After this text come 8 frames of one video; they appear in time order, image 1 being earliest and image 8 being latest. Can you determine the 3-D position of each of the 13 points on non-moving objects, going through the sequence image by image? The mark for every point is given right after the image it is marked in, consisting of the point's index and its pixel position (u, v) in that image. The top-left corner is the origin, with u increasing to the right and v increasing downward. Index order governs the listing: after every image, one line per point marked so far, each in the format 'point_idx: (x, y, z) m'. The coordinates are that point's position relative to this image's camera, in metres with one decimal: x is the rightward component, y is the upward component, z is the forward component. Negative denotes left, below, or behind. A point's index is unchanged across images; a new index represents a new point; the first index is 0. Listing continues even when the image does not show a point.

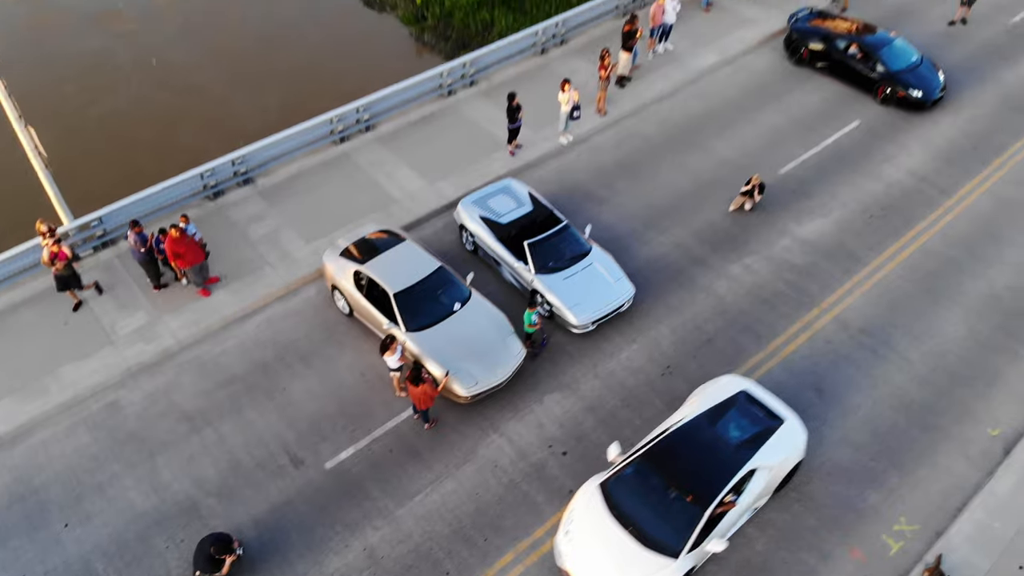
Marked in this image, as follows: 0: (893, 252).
0: (+6.0, +0.6, +13.3) m
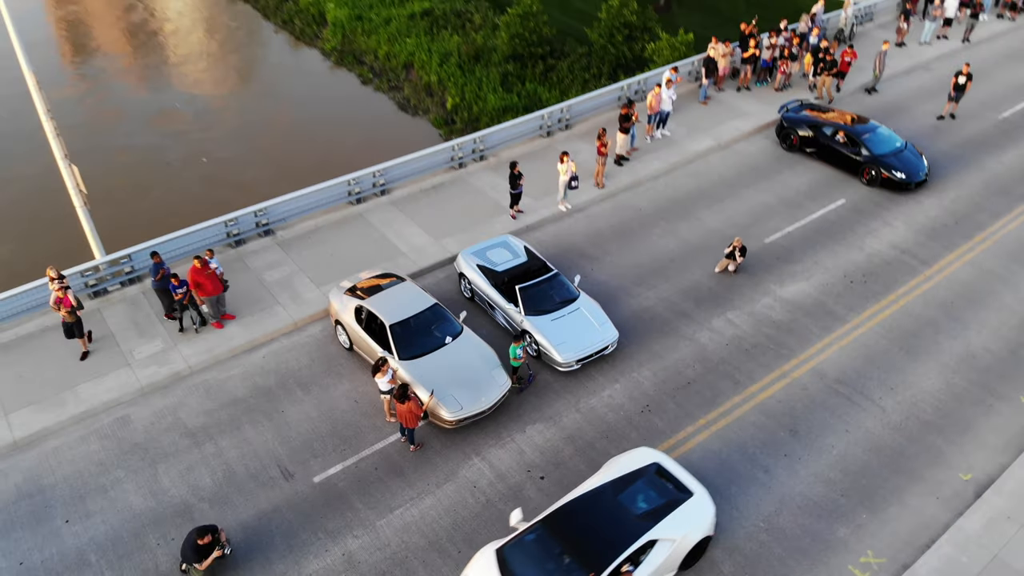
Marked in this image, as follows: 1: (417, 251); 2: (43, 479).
0: (+6.0, -0.4, +13.9) m
1: (-1.7, +0.6, +14.8) m
2: (-6.1, -2.5, +11.0) m
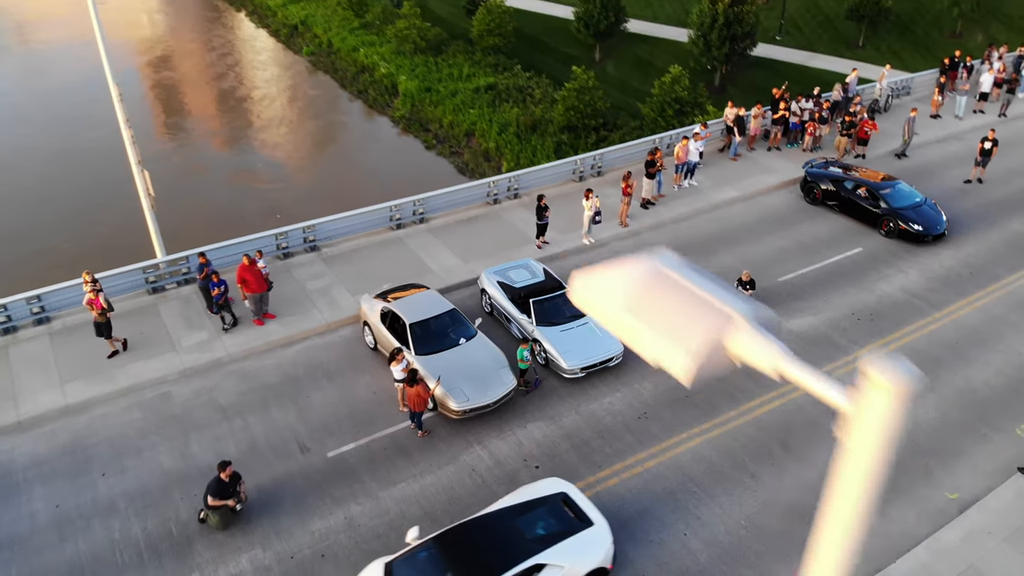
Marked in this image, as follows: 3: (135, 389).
0: (+6.2, -1.0, +14.4) m
1: (-1.2, +0.3, +16.0) m
2: (-6.1, -2.2, +12.2) m
3: (-5.9, -1.5, +13.1) m
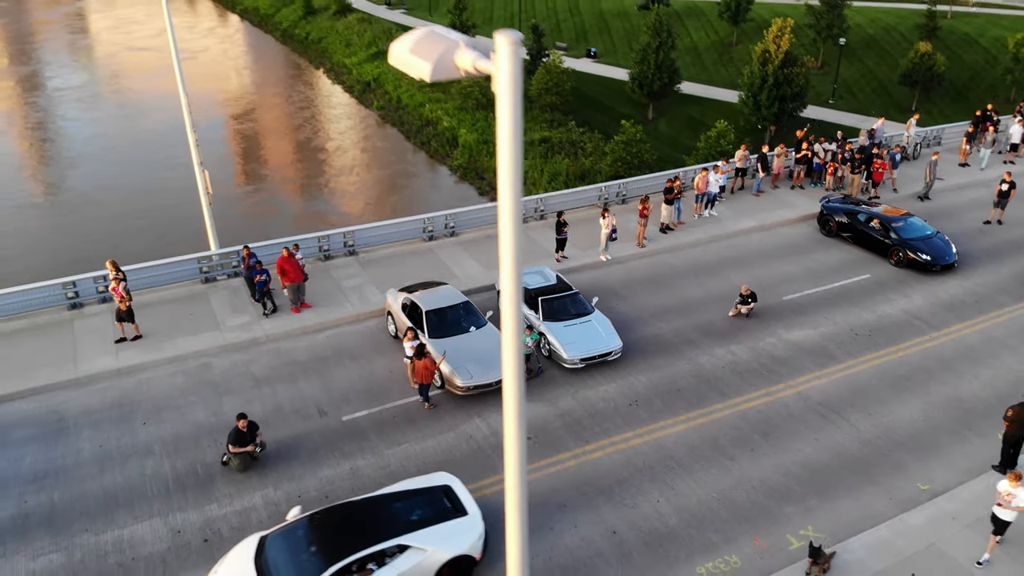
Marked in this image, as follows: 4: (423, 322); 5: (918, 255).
0: (+6.4, -1.2, +15.0) m
1: (-0.9, +0.2, +17.3) m
2: (-6.1, -1.7, +13.7) m
3: (-5.8, -1.2, +14.7) m
4: (-1.5, -0.6, +14.3) m
5: (+8.7, +0.7, +18.1) m
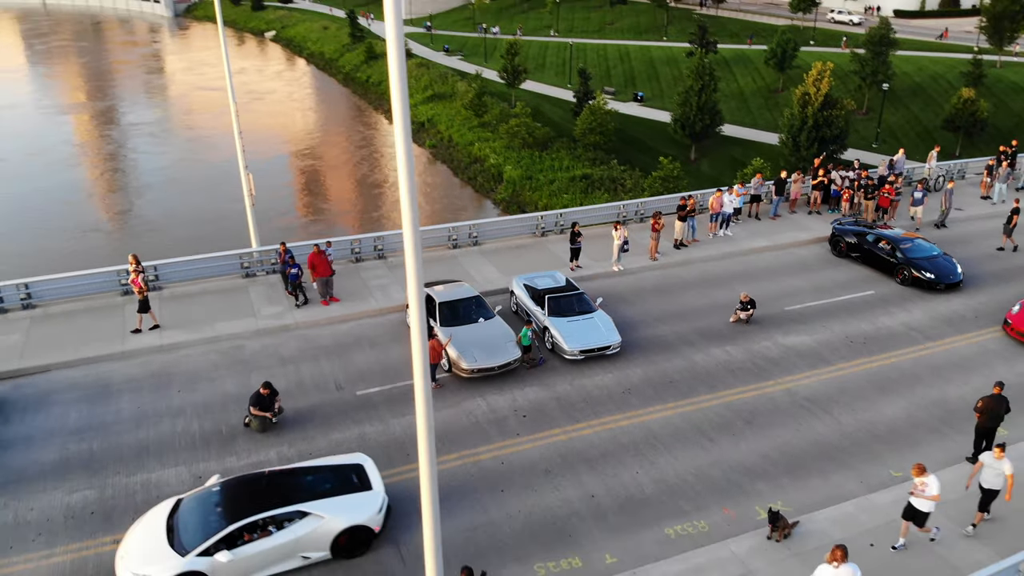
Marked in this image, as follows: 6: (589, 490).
0: (+6.5, -1.4, +15.7) m
1: (-0.5, +0.2, +18.5) m
2: (-6.1, -1.4, +15.1) m
3: (-5.7, -0.9, +16.1) m
4: (-1.4, -0.4, +15.5) m
5: (+9.1, +0.3, +18.7) m
6: (+1.1, -2.8, +11.8) m
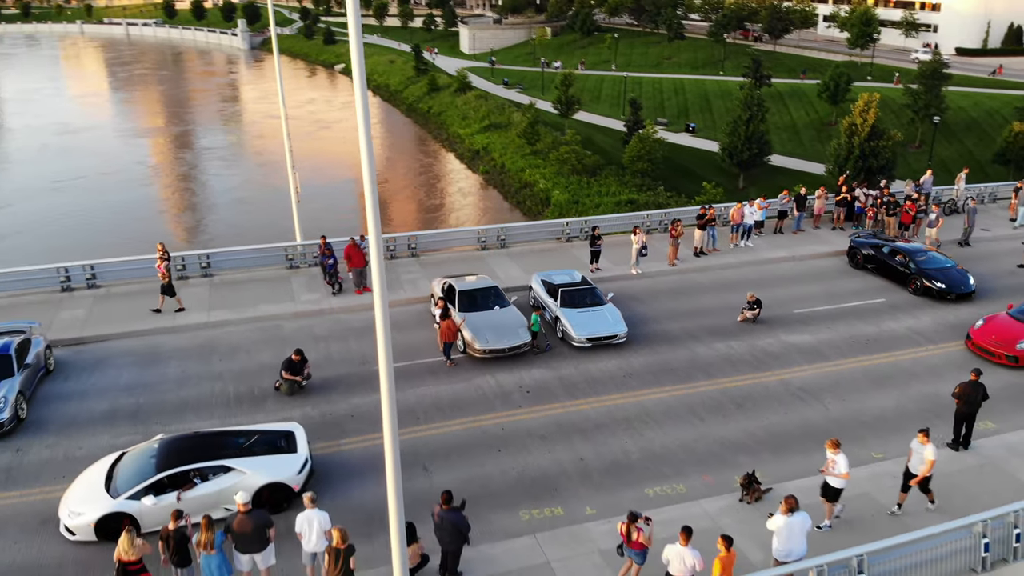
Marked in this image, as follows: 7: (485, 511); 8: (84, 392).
0: (+6.7, -1.4, +16.3) m
1: (0.0, +0.2, +19.6) m
2: (-5.9, -1.1, +16.7) m
3: (-5.4, -0.6, +17.6) m
4: (-1.1, -0.2, +16.7) m
5: (+9.6, +0.1, +19.2) m
6: (+1.0, -2.5, +12.8) m
7: (-0.4, -3.0, +11.4) m
8: (-7.5, -1.8, +14.7) m
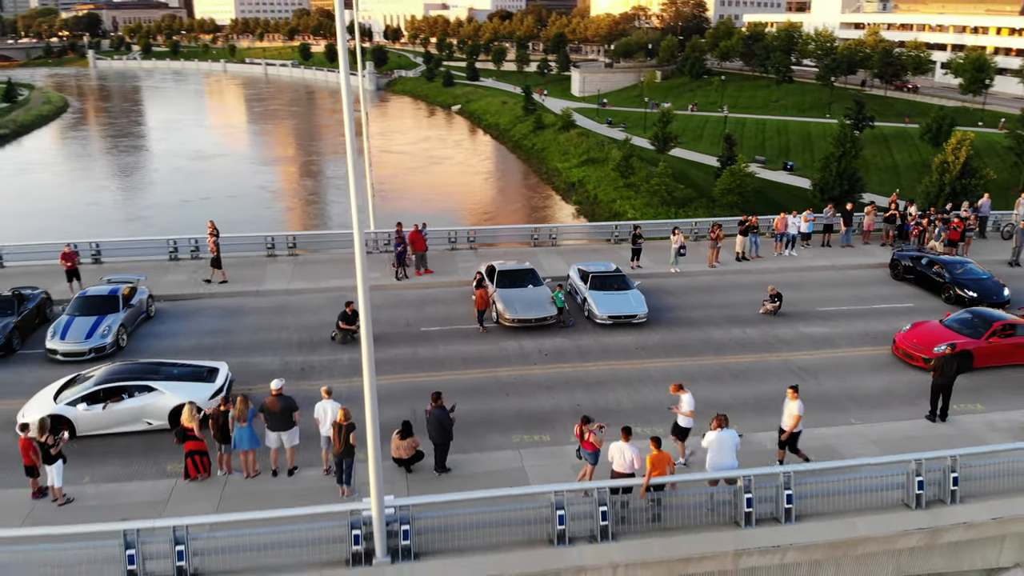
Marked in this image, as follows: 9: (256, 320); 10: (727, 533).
0: (+7.3, -1.3, +17.2) m
1: (+1.1, +0.5, +21.5) m
2: (-5.1, -0.4, +19.3) m
3: (-4.5, 0.0, +20.1) m
4: (-0.4, +0.3, +18.7) m
5: (+10.6, -0.1, +19.8) m
6: (+1.1, -1.9, +14.5) m
7: (-0.4, -2.3, +13.2) m
8: (-7.0, -0.9, +17.5) m
9: (-5.4, -0.7, +18.3) m
10: (+2.7, -3.0, +10.4) m
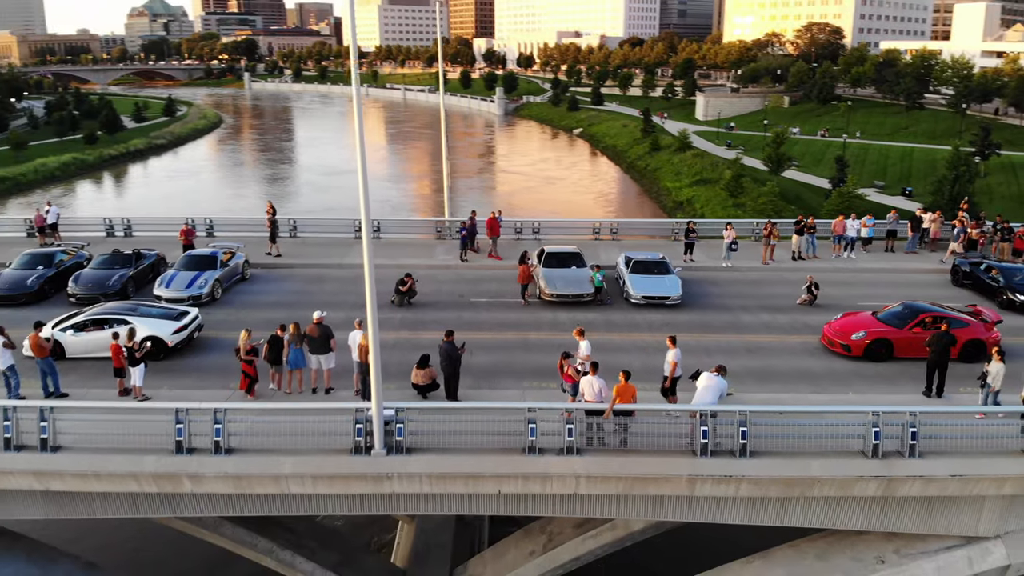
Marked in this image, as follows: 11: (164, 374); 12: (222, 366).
0: (+8.0, -1.1, +17.8) m
1: (+2.7, +0.8, +23.0) m
2: (-3.8, +0.3, +21.7) m
3: (-3.1, +0.6, +22.4) m
4: (+0.8, +0.7, +20.5) m
5: (+11.8, -0.1, +19.8) m
6: (+1.5, -1.4, +15.9) m
7: (-0.2, -1.6, +14.9) m
8: (-6.0, -0.1, +20.2) m
9: (-4.3, 0.0, +20.8) m
10: (+2.4, -2.4, +11.7) m
11: (-6.2, -1.5, +15.0) m
12: (-5.2, -1.4, +15.4) m
